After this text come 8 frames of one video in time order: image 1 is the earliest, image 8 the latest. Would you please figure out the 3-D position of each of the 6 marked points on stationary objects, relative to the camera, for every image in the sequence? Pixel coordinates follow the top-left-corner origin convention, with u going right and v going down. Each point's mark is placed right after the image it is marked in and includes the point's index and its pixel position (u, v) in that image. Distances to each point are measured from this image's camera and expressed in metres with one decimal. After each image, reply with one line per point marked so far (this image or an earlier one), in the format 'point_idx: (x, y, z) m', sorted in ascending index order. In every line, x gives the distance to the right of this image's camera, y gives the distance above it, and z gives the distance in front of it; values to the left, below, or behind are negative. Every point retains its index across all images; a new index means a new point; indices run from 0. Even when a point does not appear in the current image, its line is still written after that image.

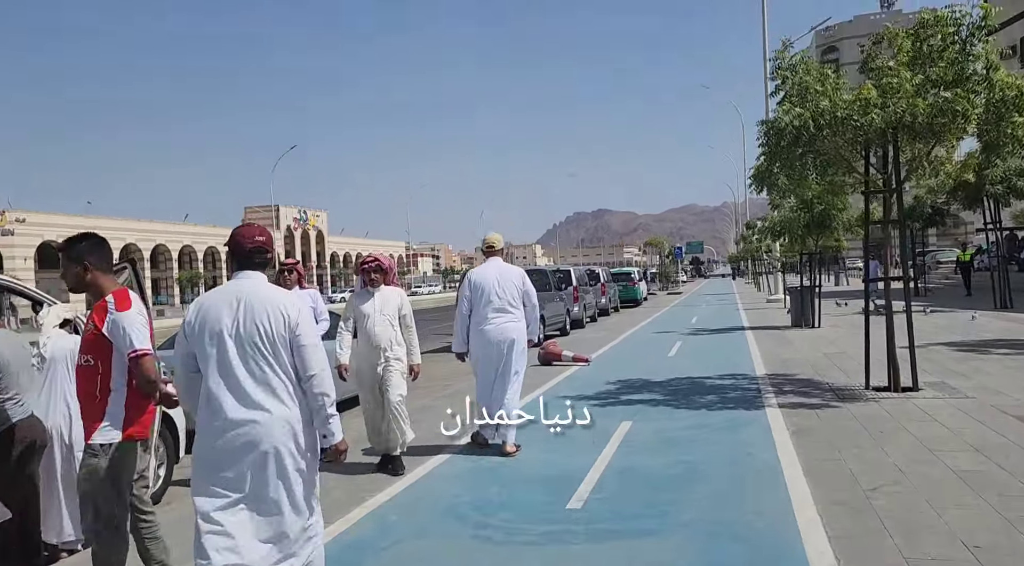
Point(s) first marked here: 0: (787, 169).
0: (+3.5, +1.4, +9.7) m
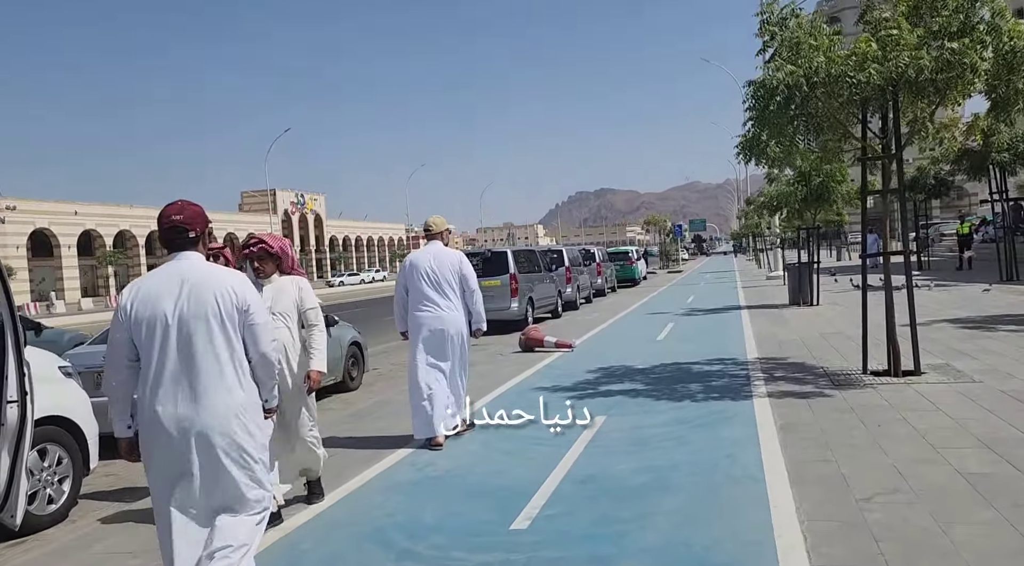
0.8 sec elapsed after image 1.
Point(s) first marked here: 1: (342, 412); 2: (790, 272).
0: (+3.0, +1.7, +8.8) m
1: (-2.3, -1.7, +10.5) m
2: (+6.8, +0.3, +18.9) m
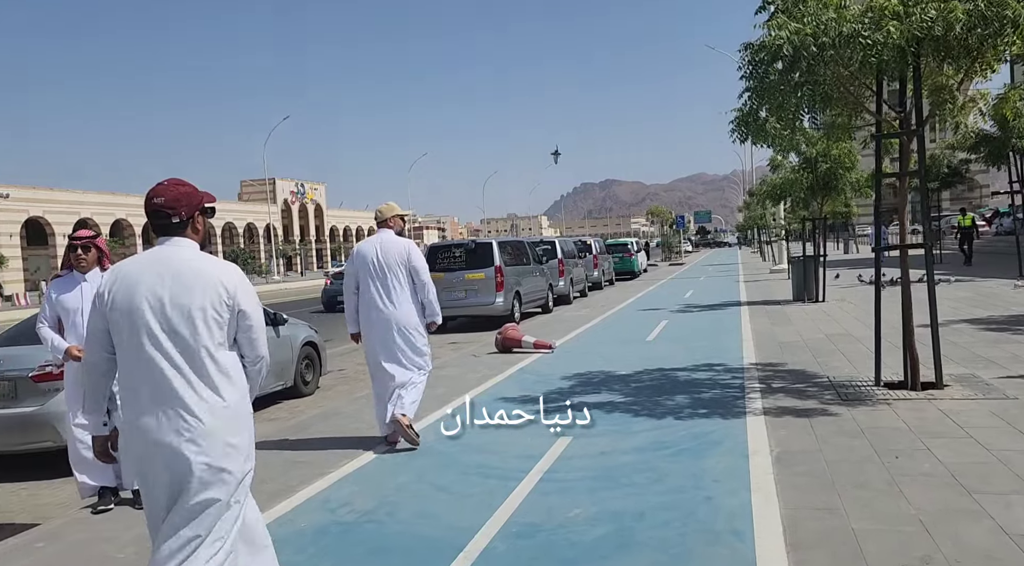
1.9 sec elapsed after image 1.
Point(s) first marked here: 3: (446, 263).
0: (+2.6, +1.7, +7.6) m
1: (-2.7, -1.7, +9.4) m
2: (+6.4, +0.4, +17.7) m
3: (-1.6, +0.5, +18.8) m
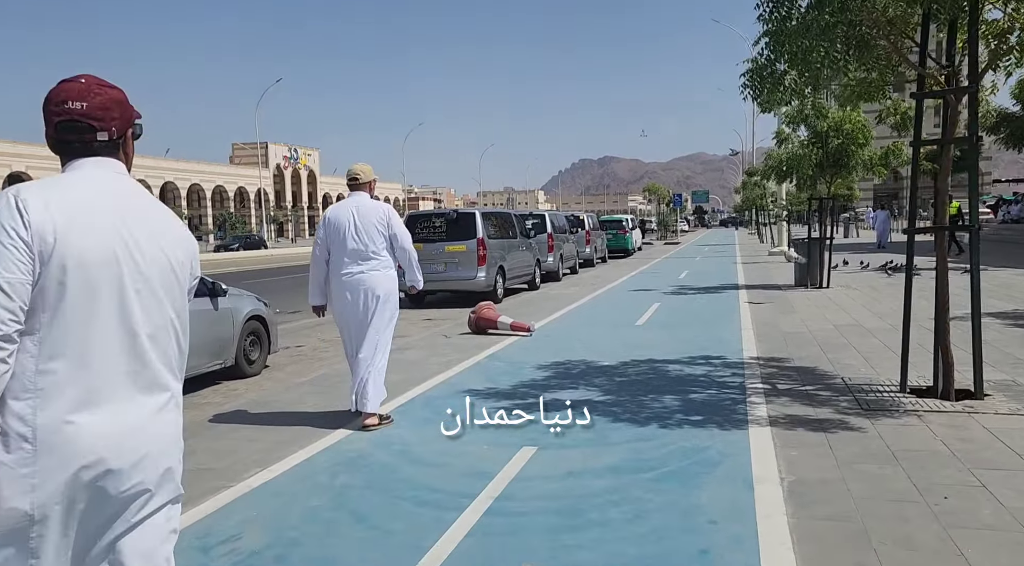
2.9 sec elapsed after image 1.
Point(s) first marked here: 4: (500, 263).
0: (+2.4, +1.8, +6.3) m
1: (-3.1, -1.3, +8.2) m
2: (+6.1, +0.8, +16.5) m
3: (-2.0, +1.1, +17.5) m
4: (-0.3, +0.5, +18.4) m
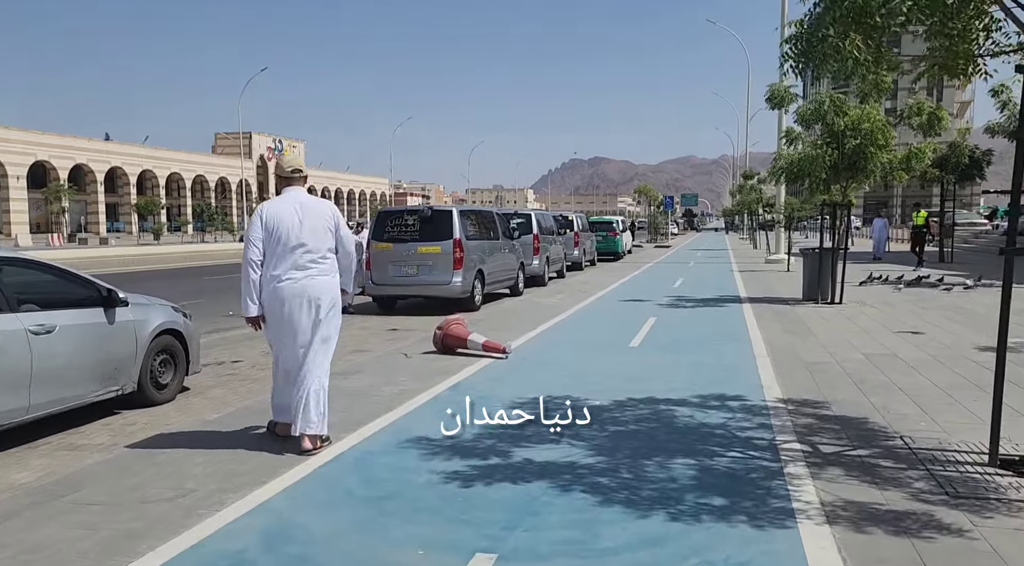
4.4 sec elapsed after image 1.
0: (+2.2, +1.6, +4.7) m
1: (-3.4, -1.4, +6.4) m
2: (+5.7, +0.5, +14.9) m
3: (-2.4, +1.1, +15.8) m
4: (-0.7, +0.4, +16.7) m
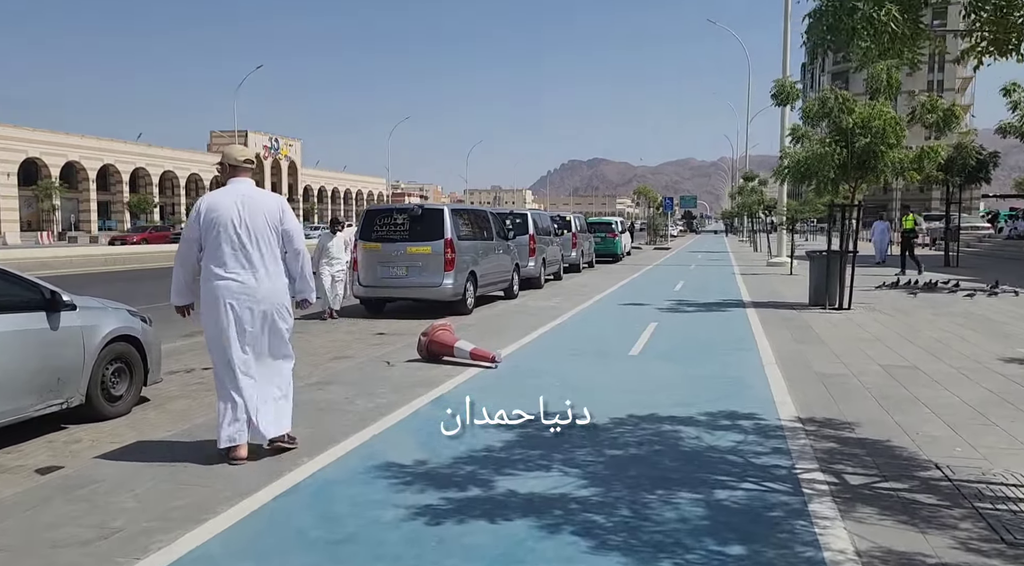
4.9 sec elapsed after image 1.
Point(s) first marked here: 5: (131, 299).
0: (+2.1, +1.6, +4.0) m
1: (-3.5, -1.4, +5.8) m
2: (+5.6, +0.4, +14.2) m
3: (-2.5, +1.0, +15.1) m
4: (-0.8, +0.3, +16.0) m
5: (-8.9, -0.4, +18.0) m
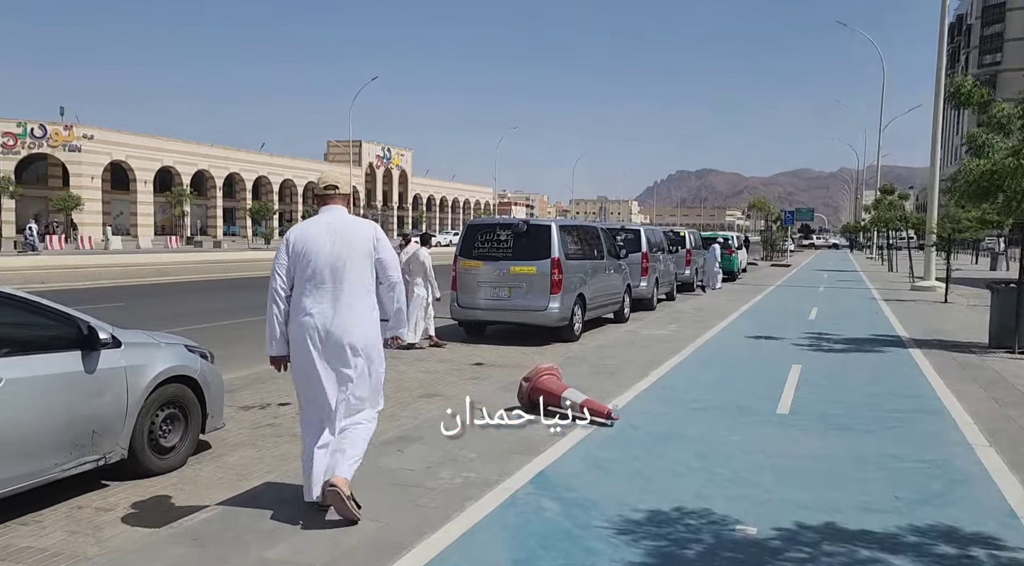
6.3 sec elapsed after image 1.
0: (+2.6, +1.2, +2.2) m
1: (-2.8, -1.6, +4.6) m
2: (+7.4, -0.2, +11.8) m
3: (-0.4, +0.6, +13.8) m
4: (+1.3, -0.1, +14.5) m
5: (-6.4, -0.7, +17.5) m
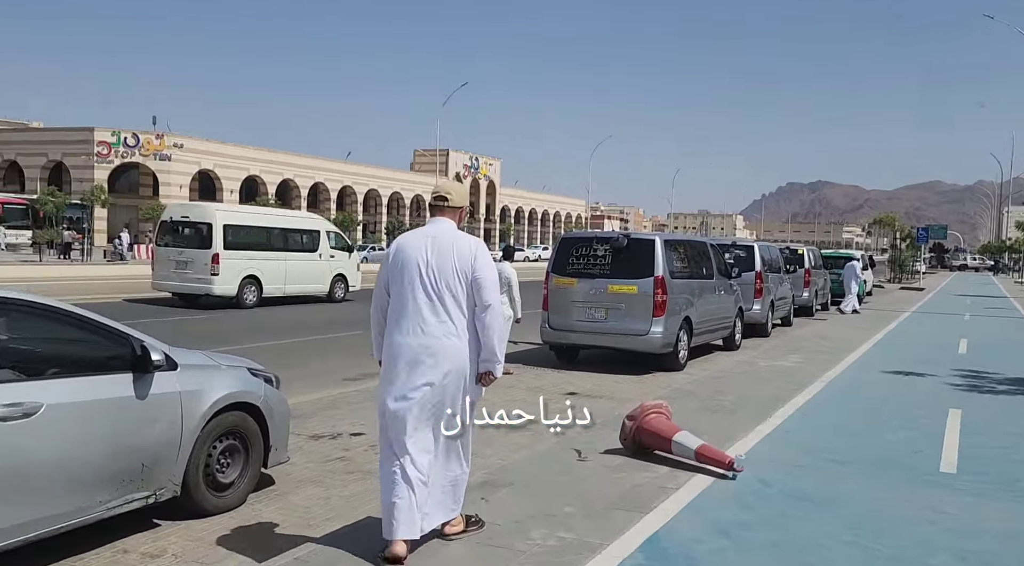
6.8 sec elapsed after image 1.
0: (+2.8, +1.1, +0.9) m
1: (-2.3, -1.7, +4.0) m
2: (+8.8, -0.6, +9.8) m
3: (+1.3, +0.3, +12.8) m
4: (+3.1, -0.5, +13.2) m
5: (-4.1, -0.9, +17.2) m
